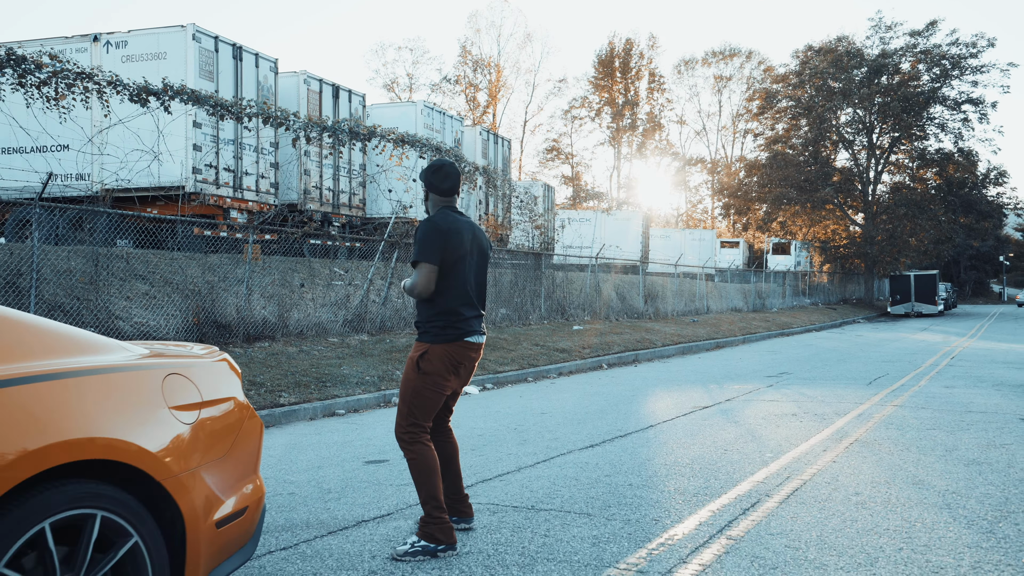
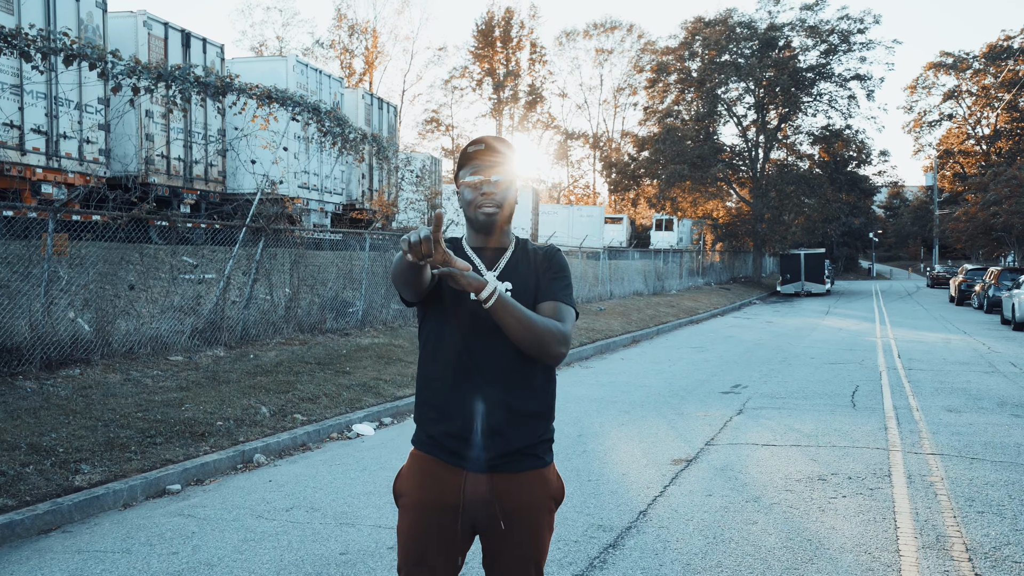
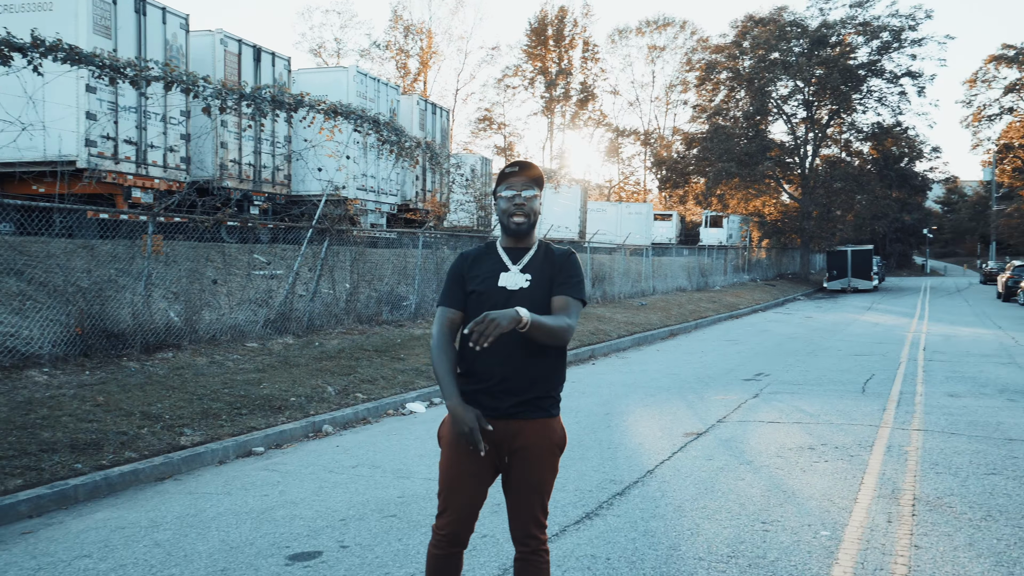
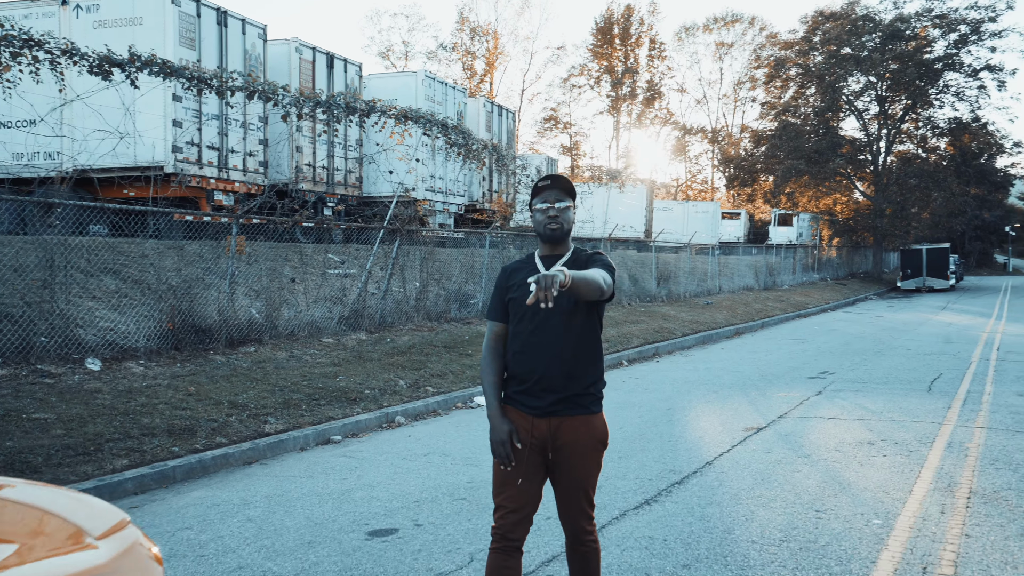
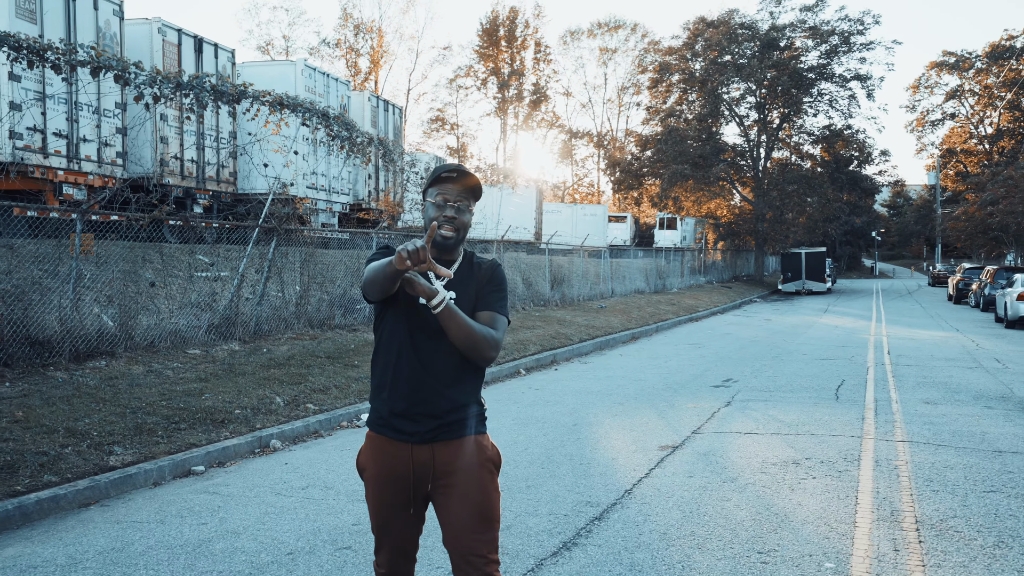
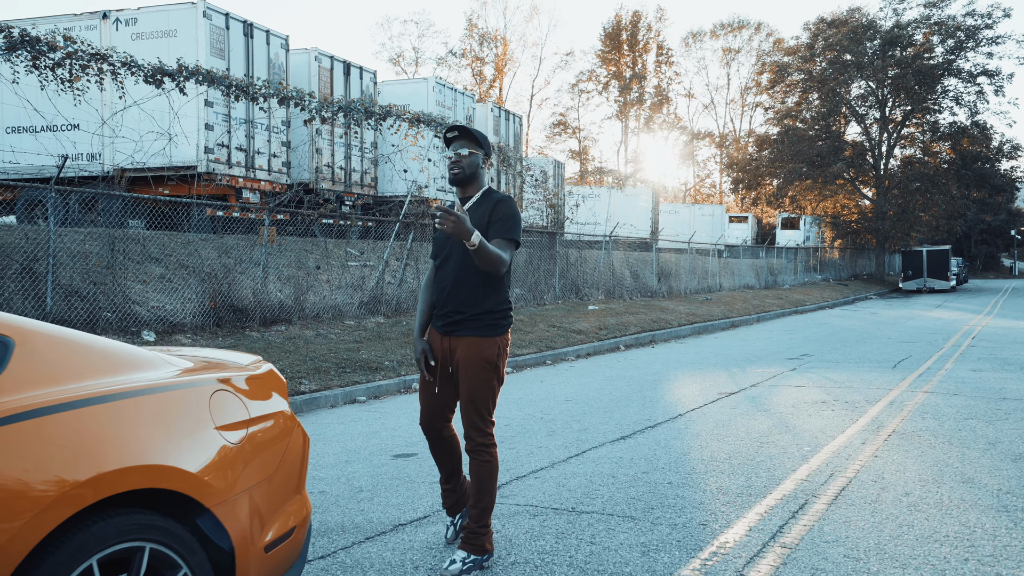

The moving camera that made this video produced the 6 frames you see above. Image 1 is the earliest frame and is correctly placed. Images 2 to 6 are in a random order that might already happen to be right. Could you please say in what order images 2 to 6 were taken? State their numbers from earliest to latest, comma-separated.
6, 4, 3, 5, 2
